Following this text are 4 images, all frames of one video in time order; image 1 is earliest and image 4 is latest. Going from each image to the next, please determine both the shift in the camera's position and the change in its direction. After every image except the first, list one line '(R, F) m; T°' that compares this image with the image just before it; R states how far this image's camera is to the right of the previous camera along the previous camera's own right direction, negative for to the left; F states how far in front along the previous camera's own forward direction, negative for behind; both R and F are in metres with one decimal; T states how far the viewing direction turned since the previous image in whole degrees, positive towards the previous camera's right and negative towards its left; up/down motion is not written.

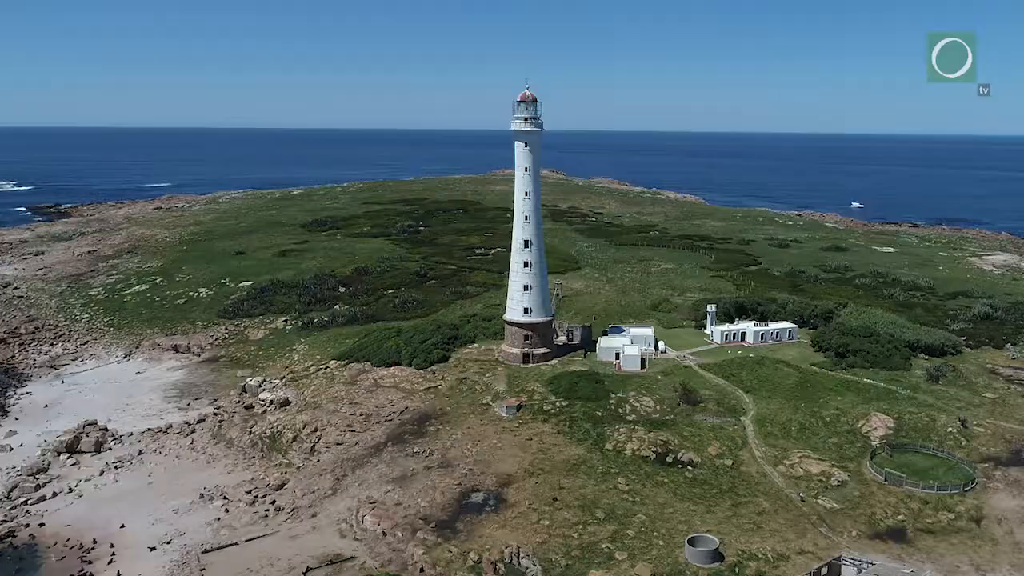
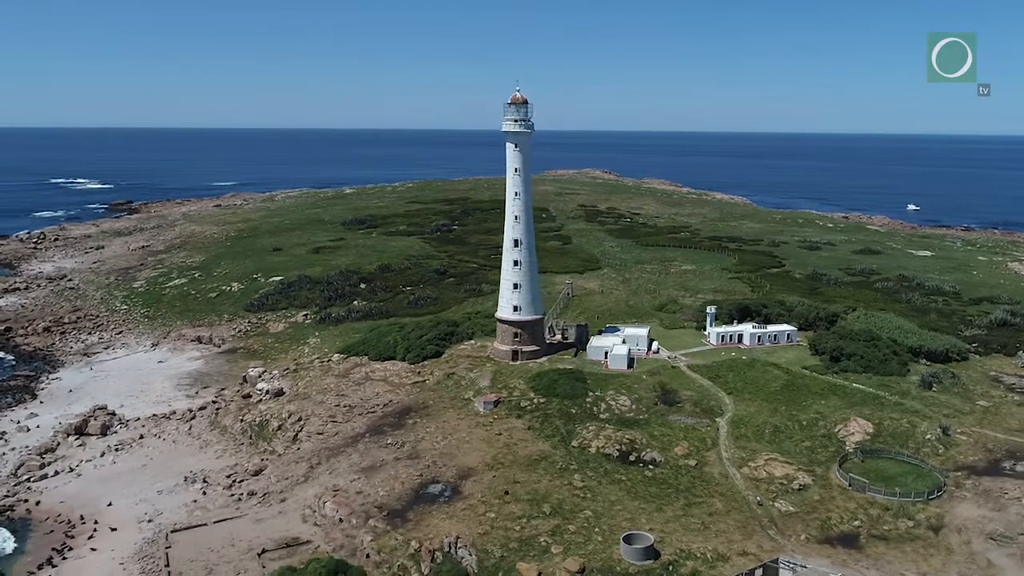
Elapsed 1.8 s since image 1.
(+3.3, -0.2) m; -4°
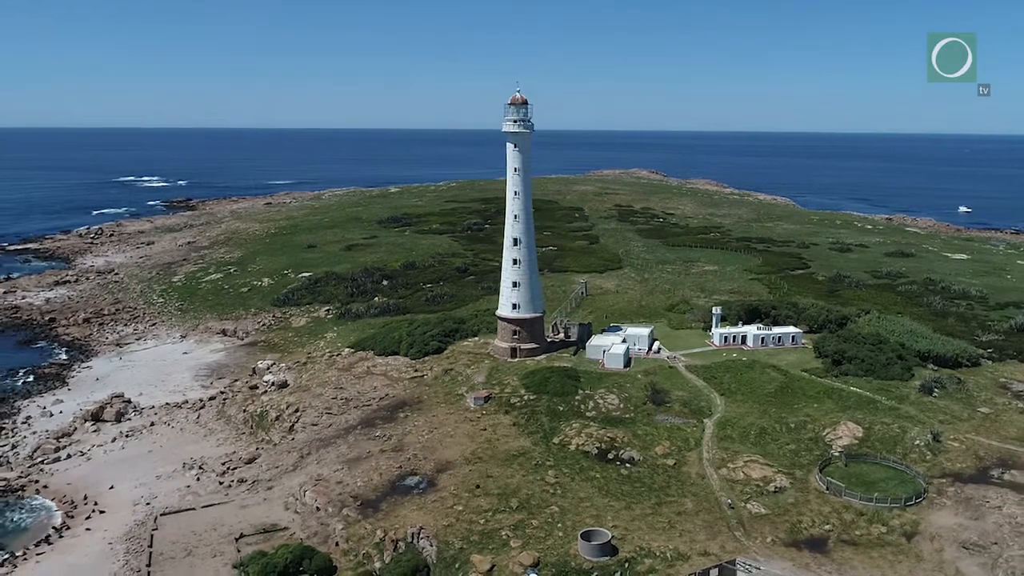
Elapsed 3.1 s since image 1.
(+2.4, -0.2) m; -4°
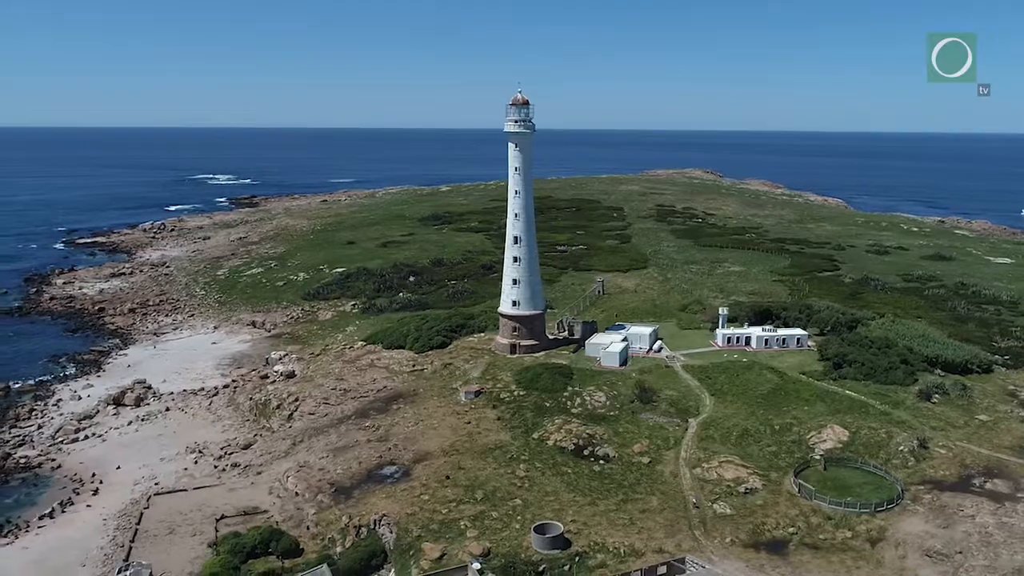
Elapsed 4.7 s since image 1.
(+2.8, -0.3) m; -4°
